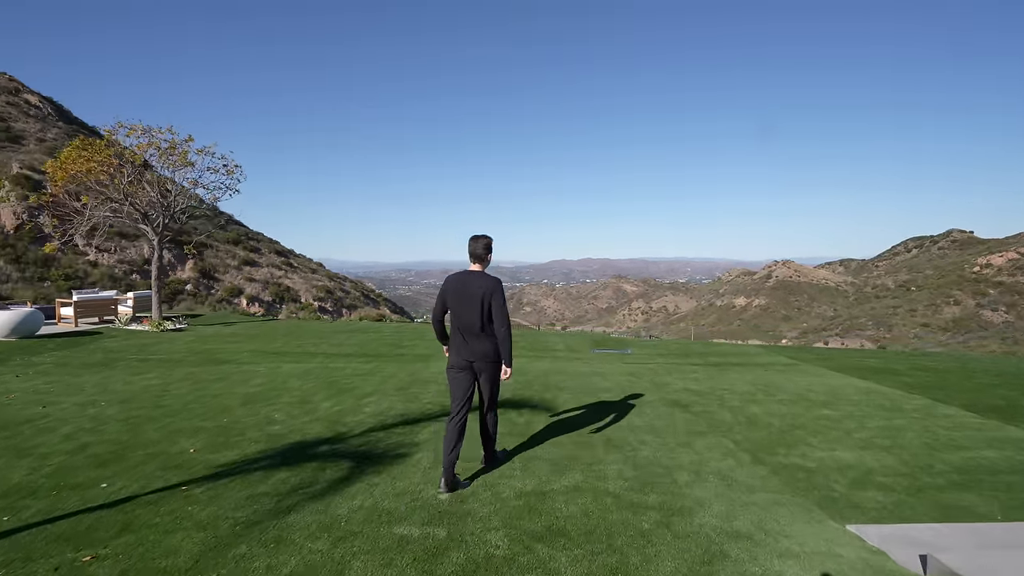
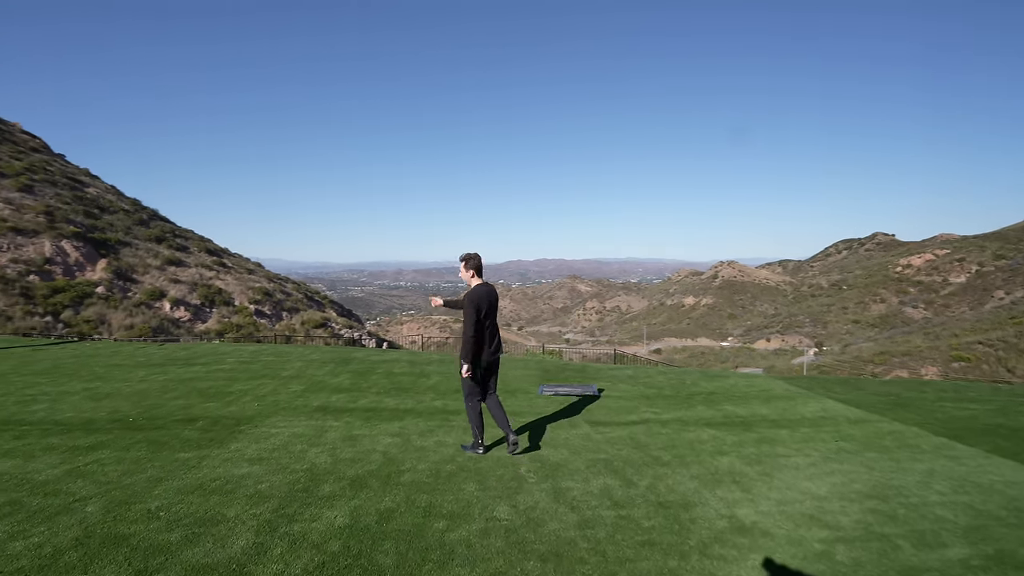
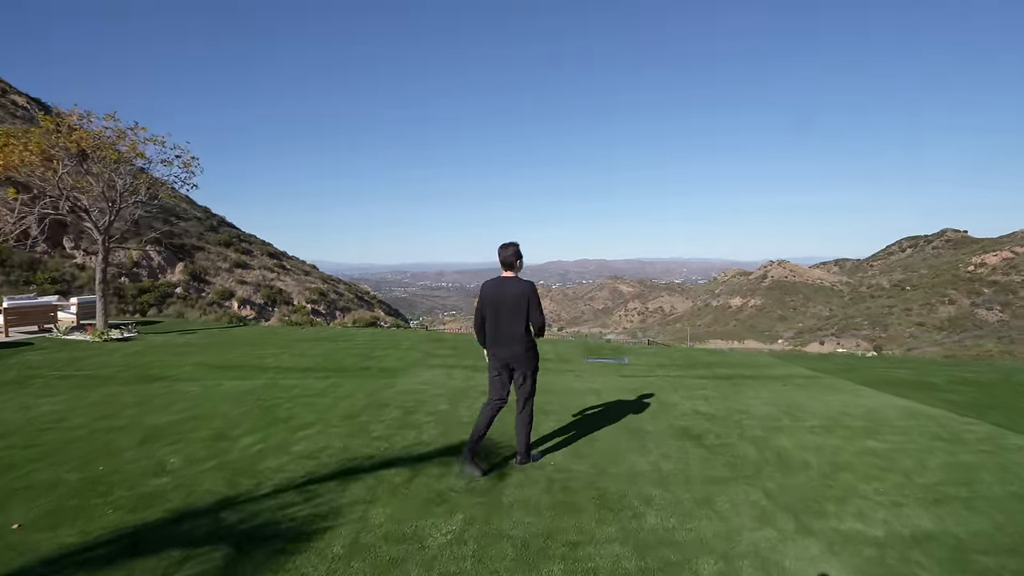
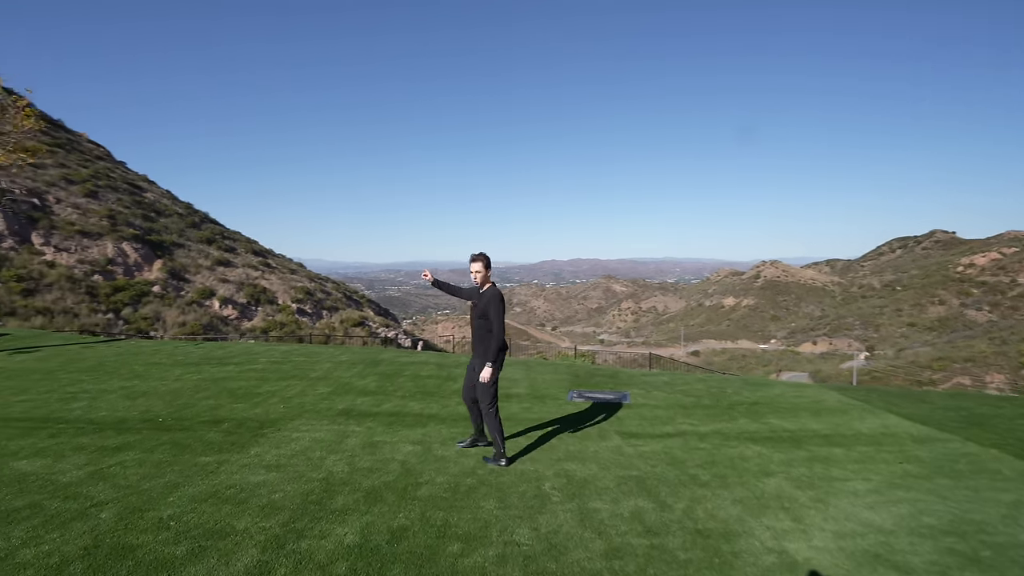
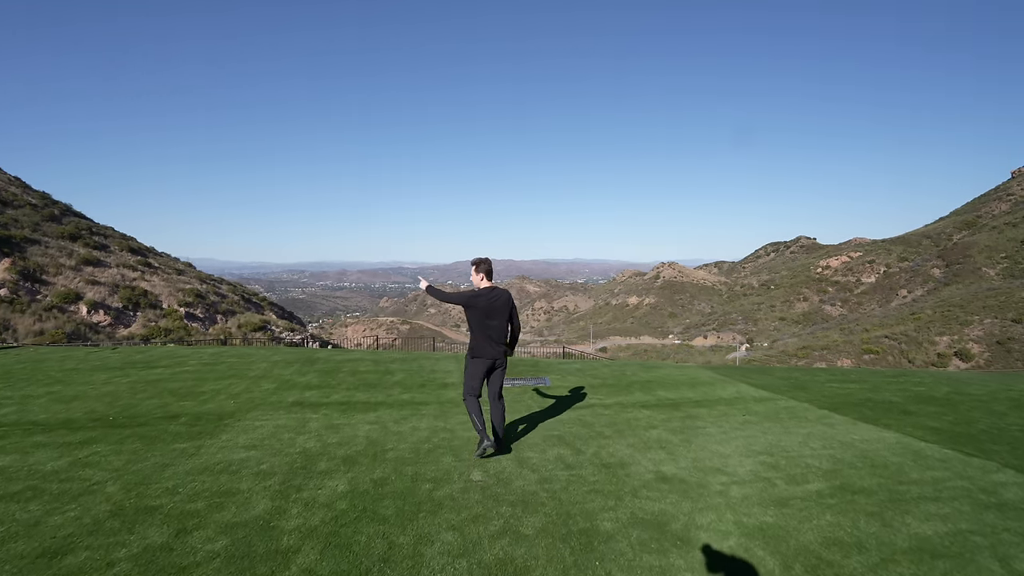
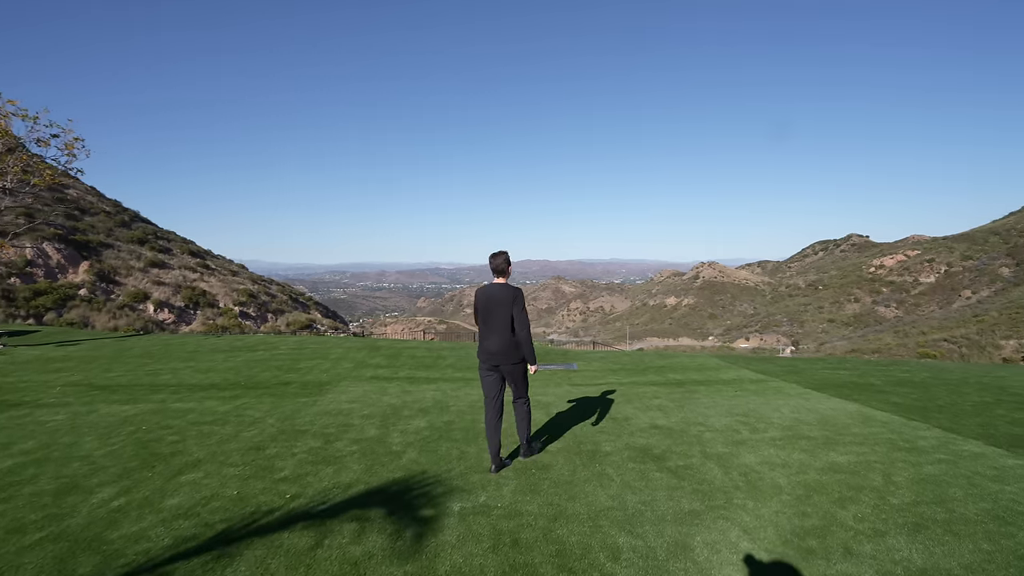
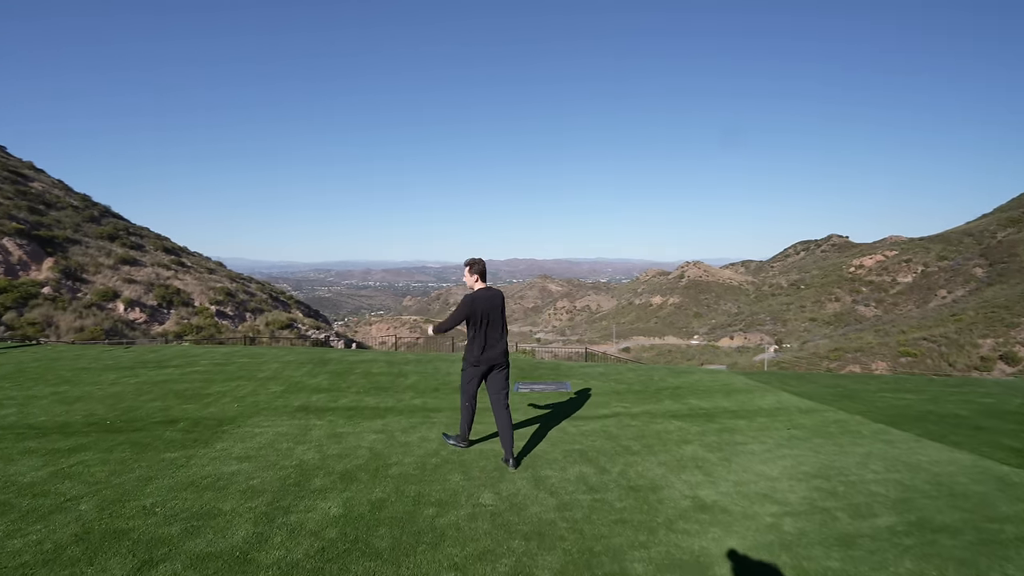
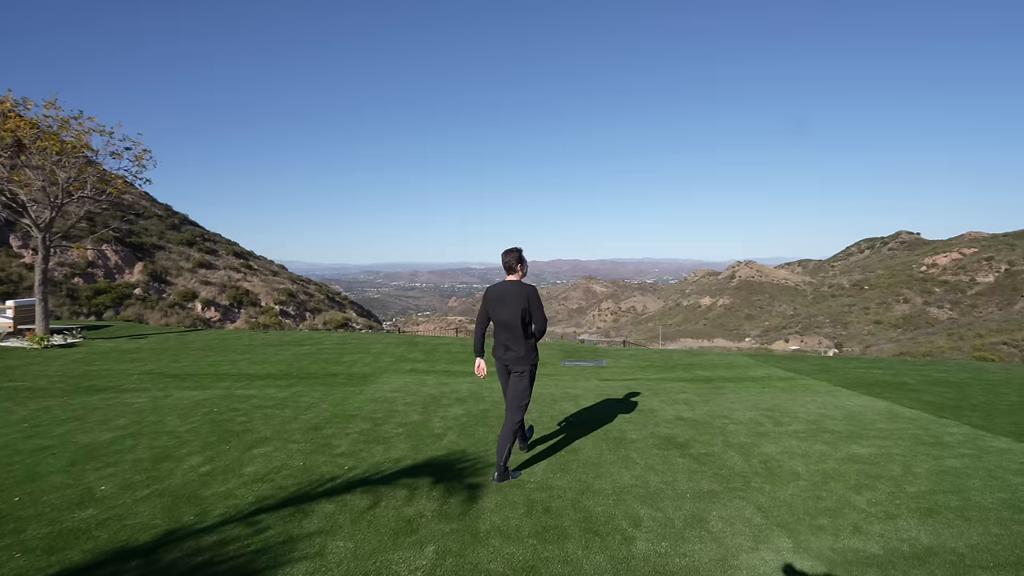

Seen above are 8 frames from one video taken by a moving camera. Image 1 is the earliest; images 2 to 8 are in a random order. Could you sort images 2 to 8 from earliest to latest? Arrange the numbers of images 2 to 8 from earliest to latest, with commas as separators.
3, 8, 6, 5, 7, 2, 4
